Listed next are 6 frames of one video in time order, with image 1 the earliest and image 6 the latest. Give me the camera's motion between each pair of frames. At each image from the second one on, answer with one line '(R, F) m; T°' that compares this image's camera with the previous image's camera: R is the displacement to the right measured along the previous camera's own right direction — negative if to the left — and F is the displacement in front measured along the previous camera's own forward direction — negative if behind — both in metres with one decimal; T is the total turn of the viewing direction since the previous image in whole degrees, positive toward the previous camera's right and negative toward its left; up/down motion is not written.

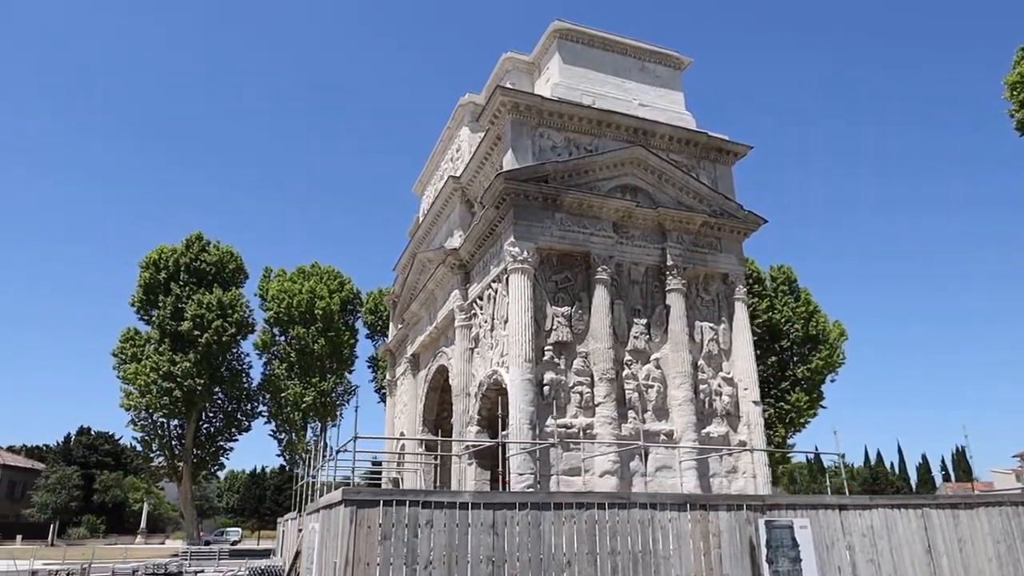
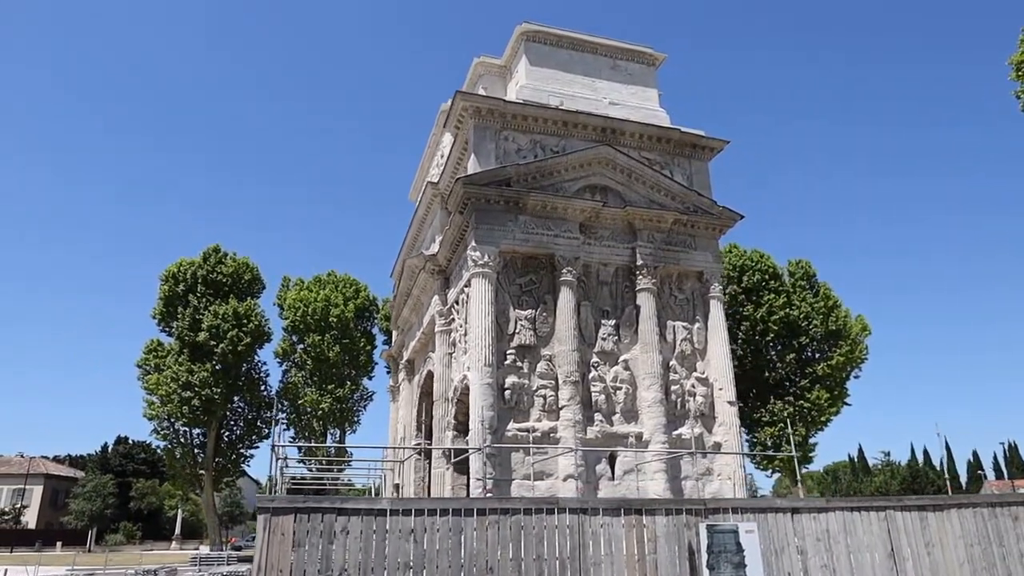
(+2.6, +0.1) m; -4°
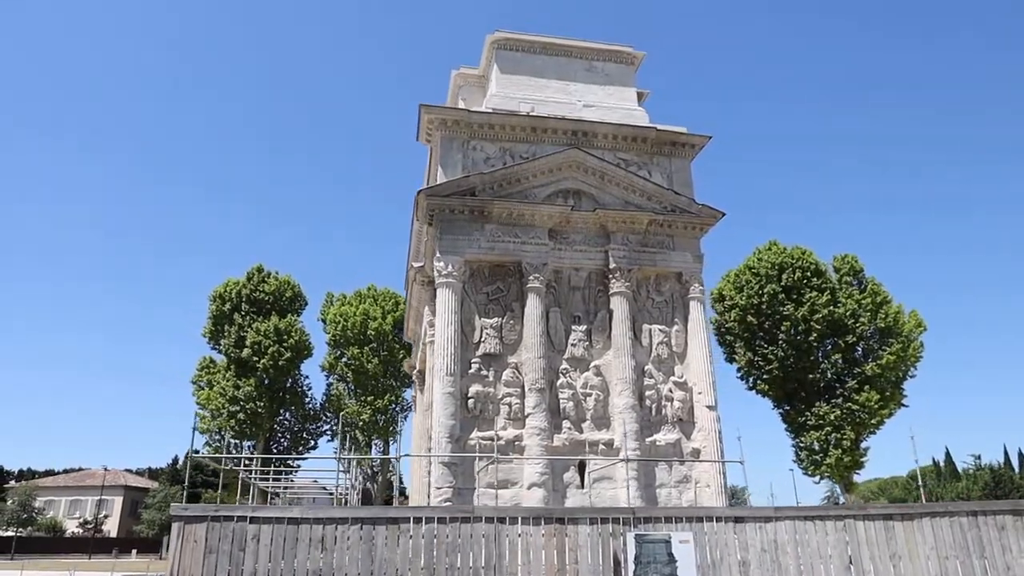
(+3.6, +0.2) m; -7°
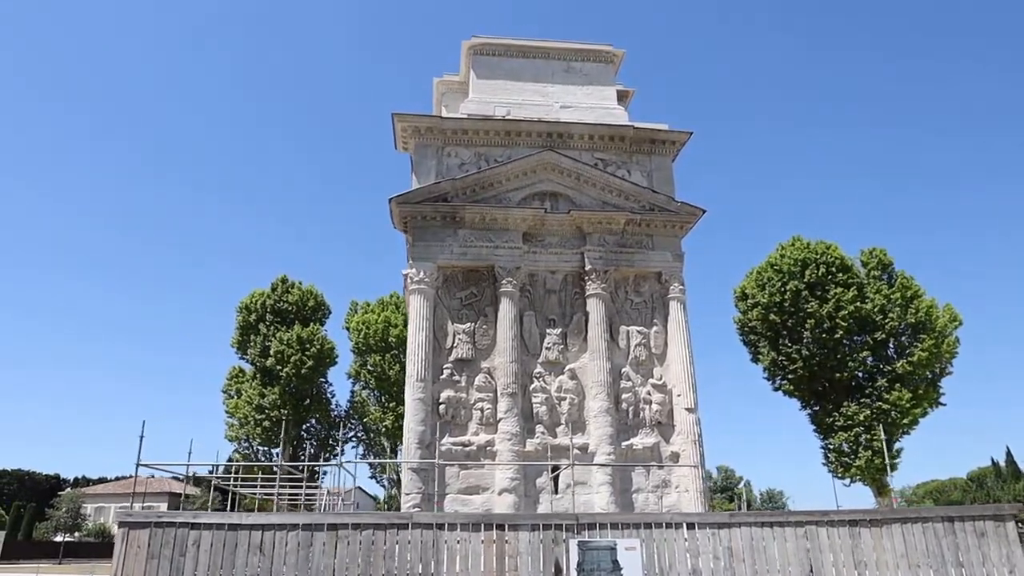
(+2.5, +0.2) m; -4°
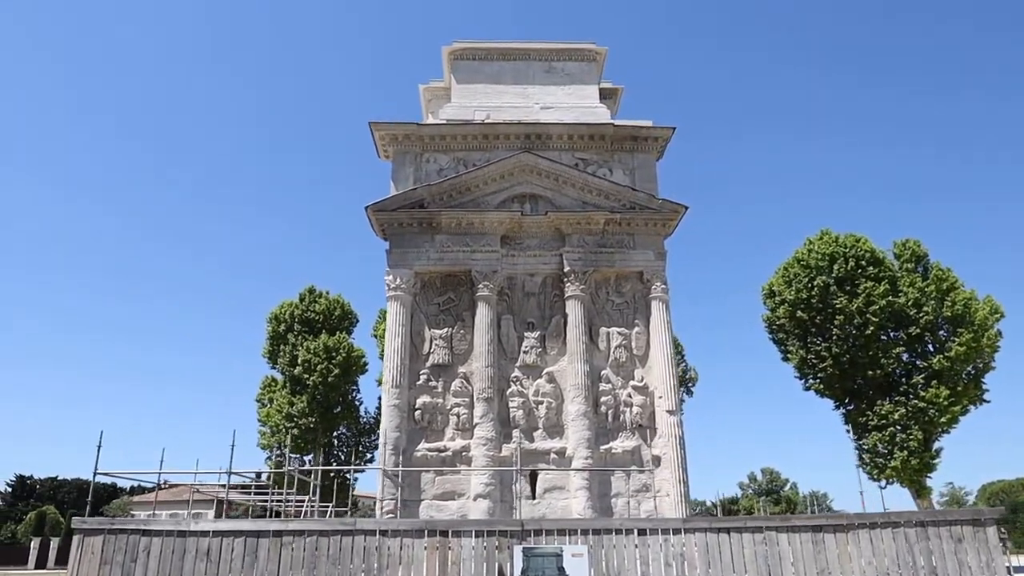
(+2.4, +0.2) m; -4°
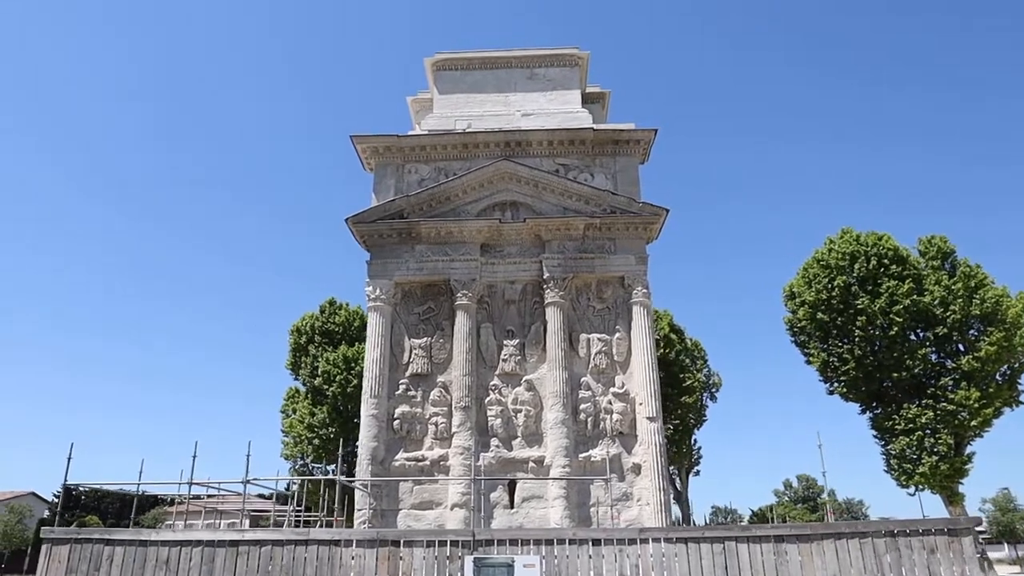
(+2.0, +0.2) m; -4°
